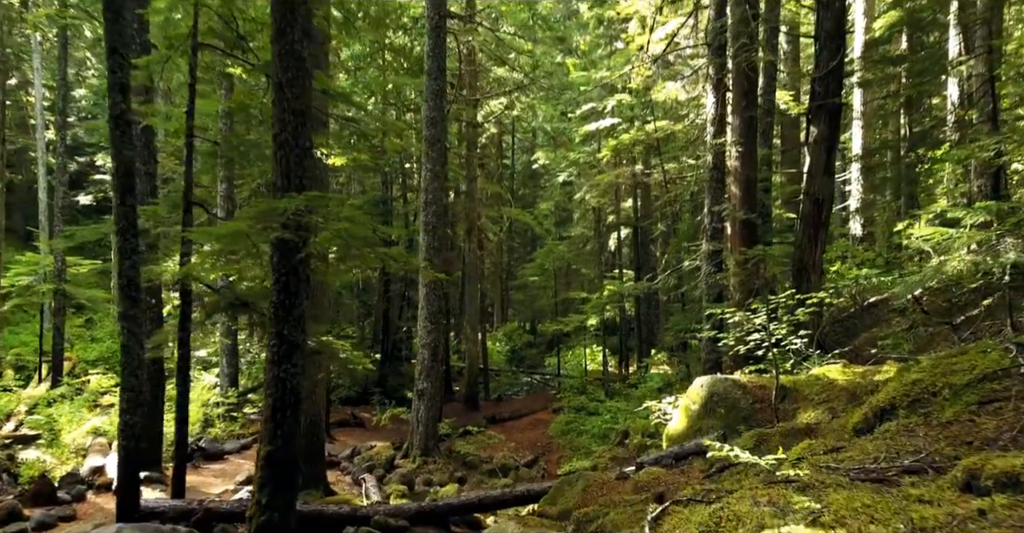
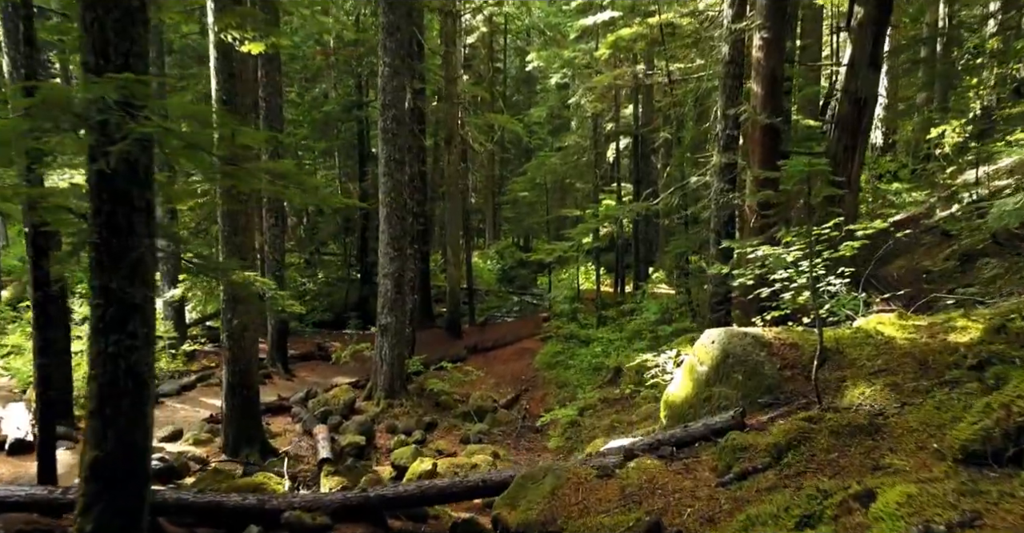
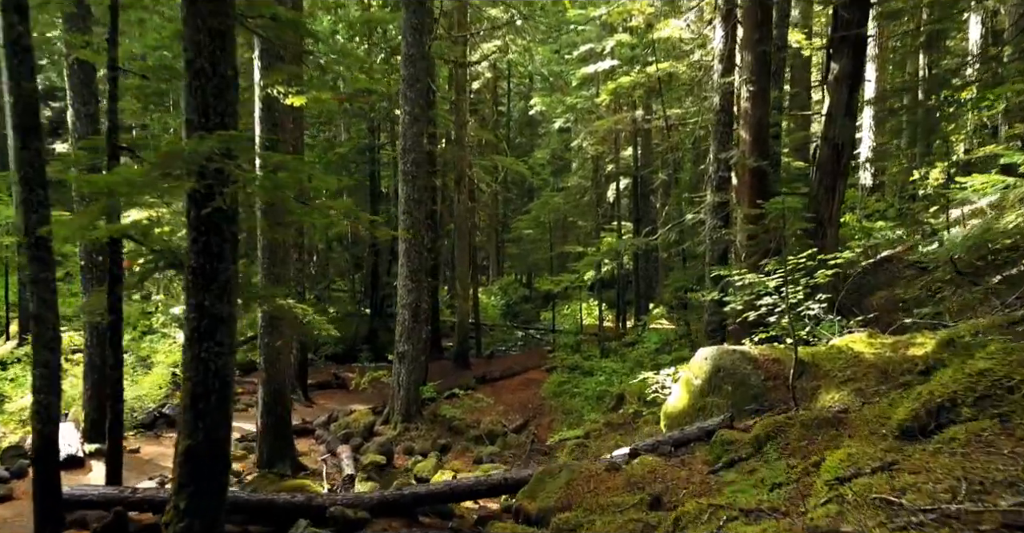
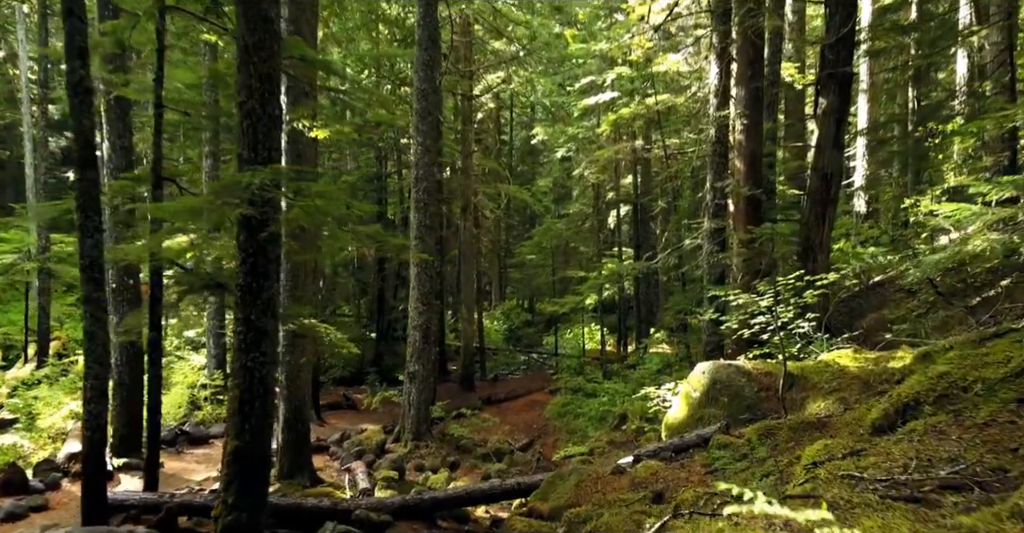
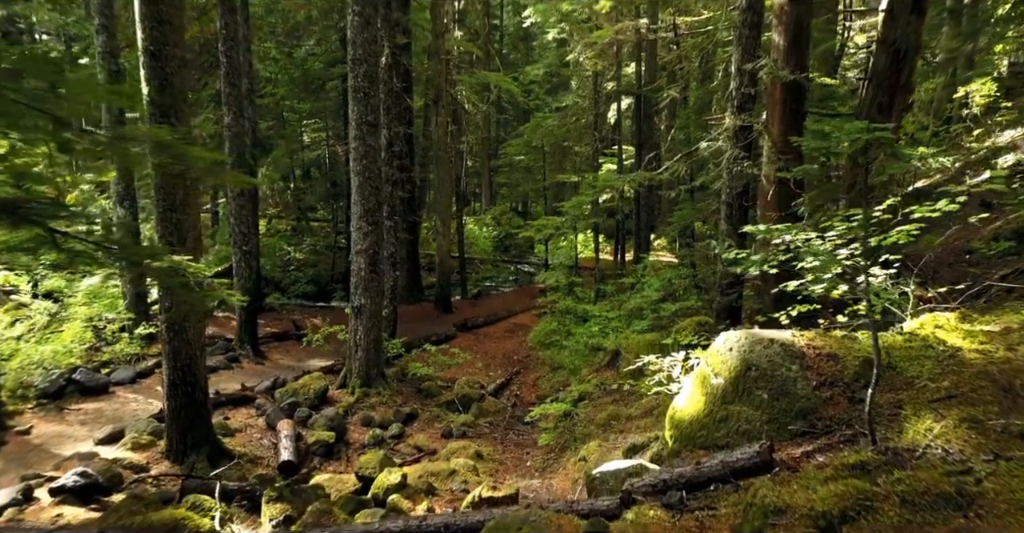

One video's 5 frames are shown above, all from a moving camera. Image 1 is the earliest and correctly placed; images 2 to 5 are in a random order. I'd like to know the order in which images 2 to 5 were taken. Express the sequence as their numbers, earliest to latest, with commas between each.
4, 3, 2, 5
